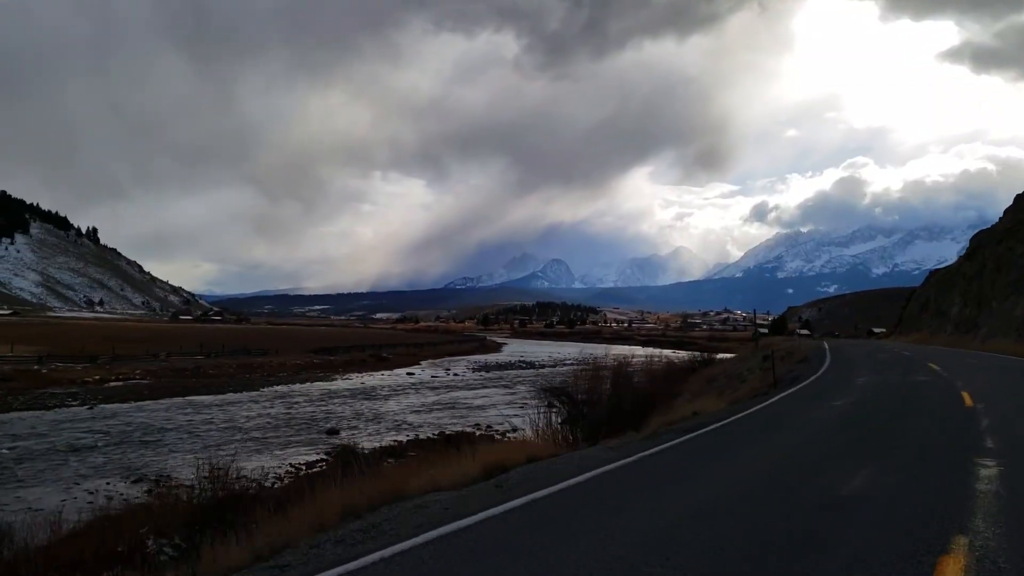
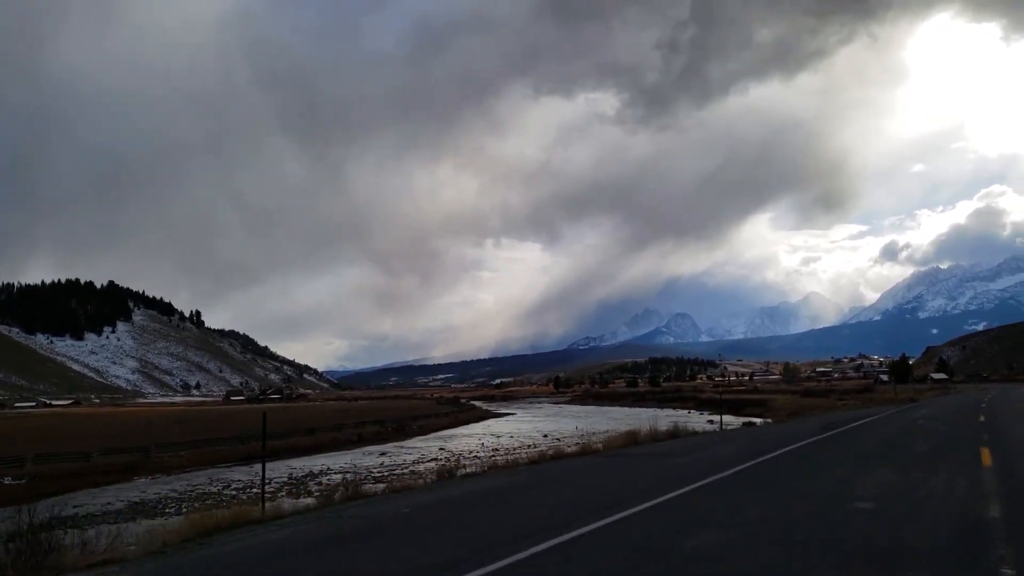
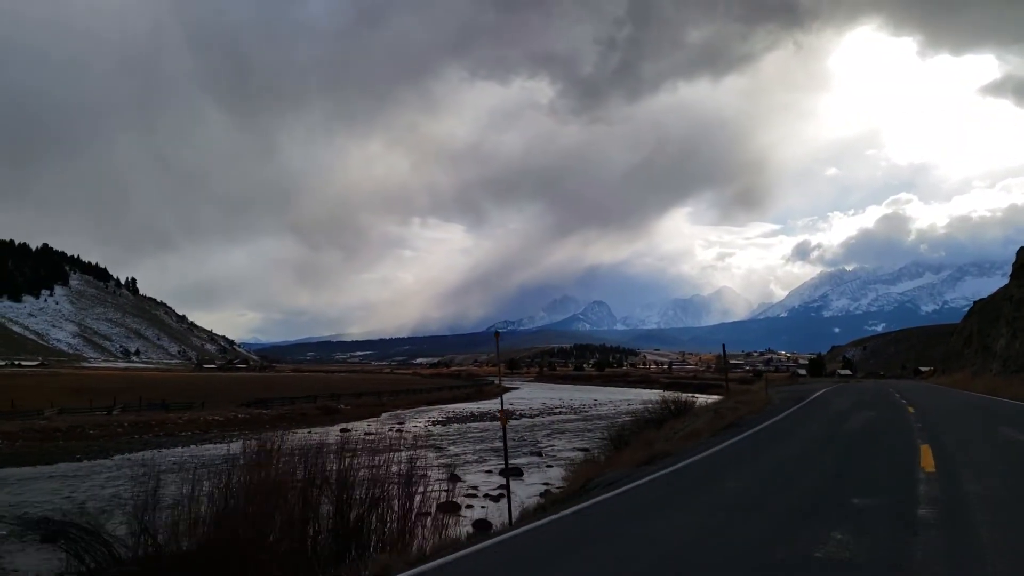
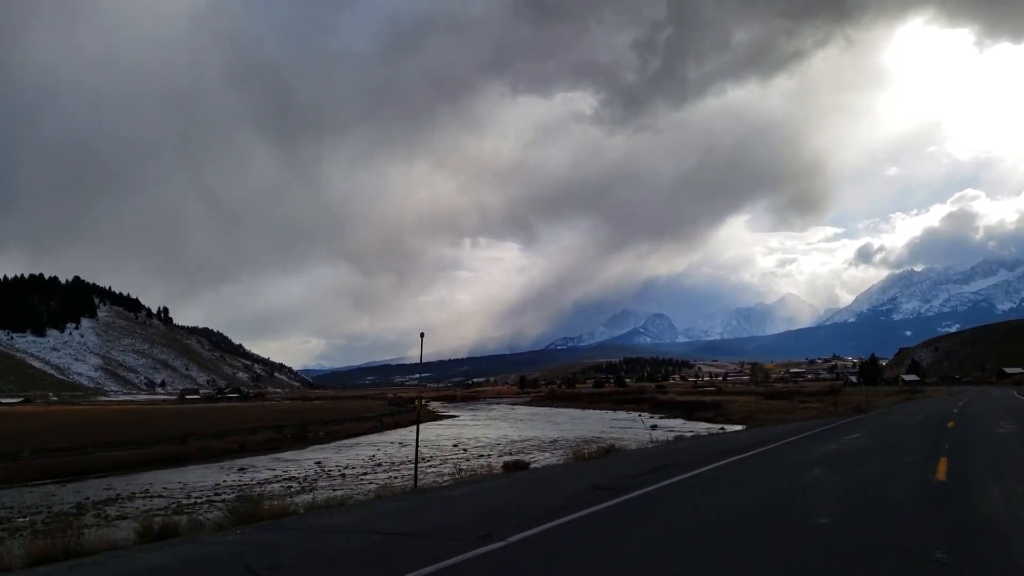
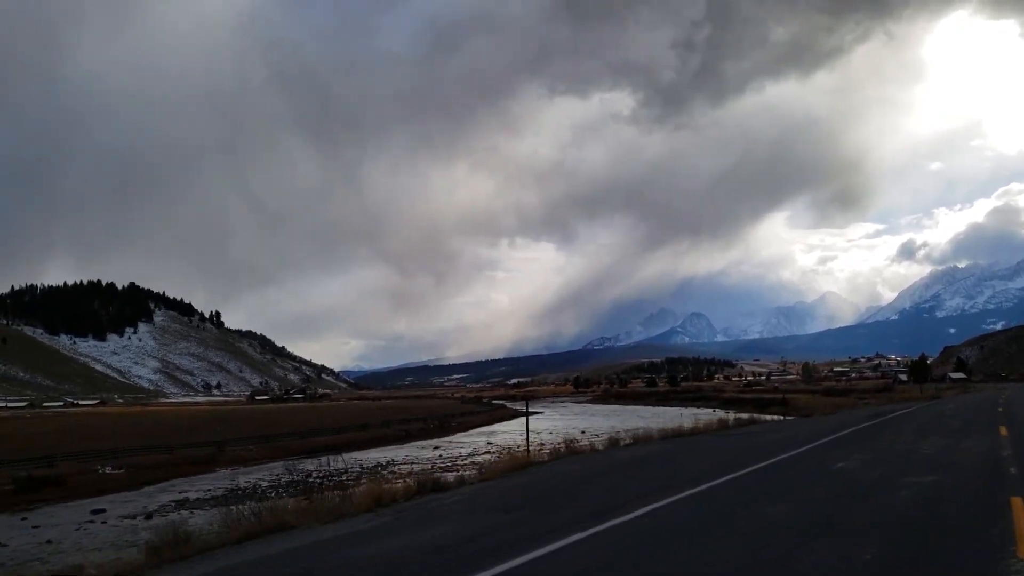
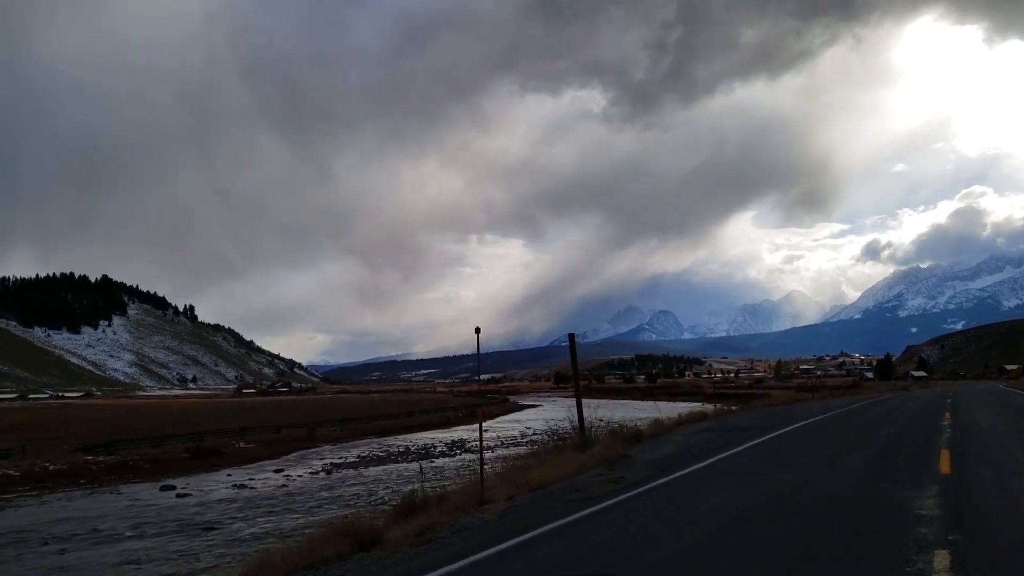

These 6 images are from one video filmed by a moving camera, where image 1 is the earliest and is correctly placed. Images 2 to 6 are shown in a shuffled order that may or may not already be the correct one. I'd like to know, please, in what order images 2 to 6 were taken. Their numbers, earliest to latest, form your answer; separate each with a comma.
3, 6, 5, 2, 4
